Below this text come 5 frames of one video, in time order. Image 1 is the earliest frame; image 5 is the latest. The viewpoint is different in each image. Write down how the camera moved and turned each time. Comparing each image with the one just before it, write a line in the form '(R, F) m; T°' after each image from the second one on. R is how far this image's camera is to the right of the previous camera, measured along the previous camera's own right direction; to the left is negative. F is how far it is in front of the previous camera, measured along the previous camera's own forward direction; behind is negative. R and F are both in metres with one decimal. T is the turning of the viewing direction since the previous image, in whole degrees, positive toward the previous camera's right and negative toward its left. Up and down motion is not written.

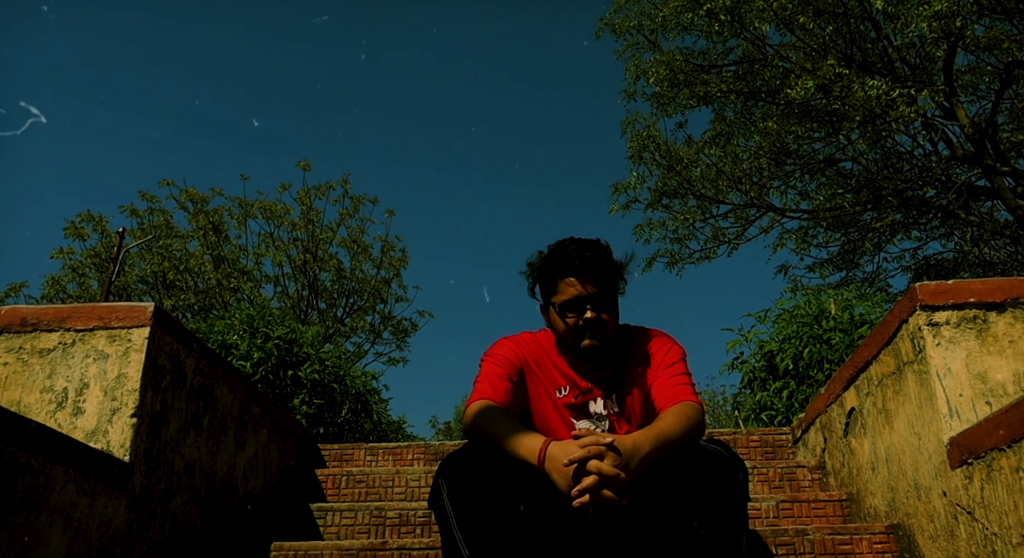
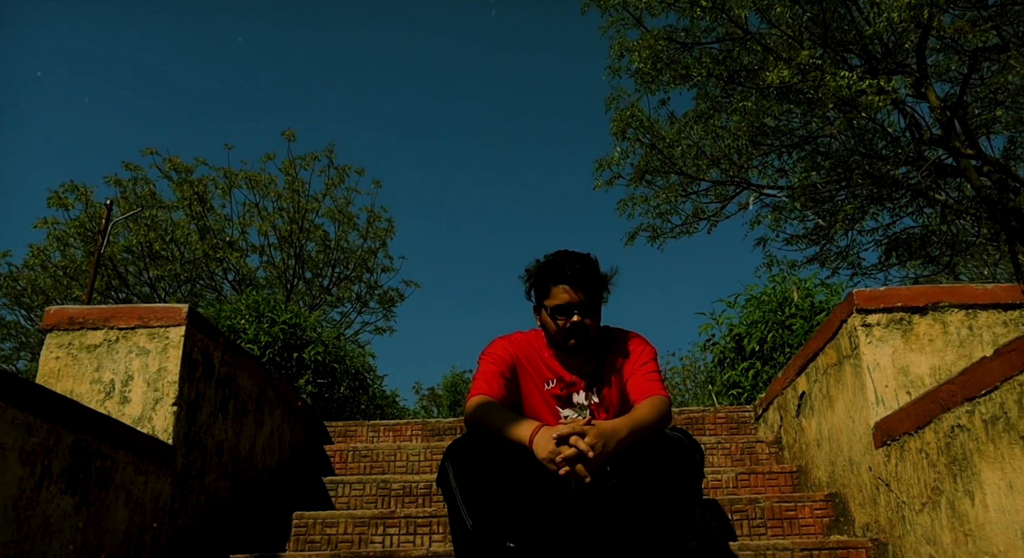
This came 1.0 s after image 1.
(0.0, -0.4) m; +1°
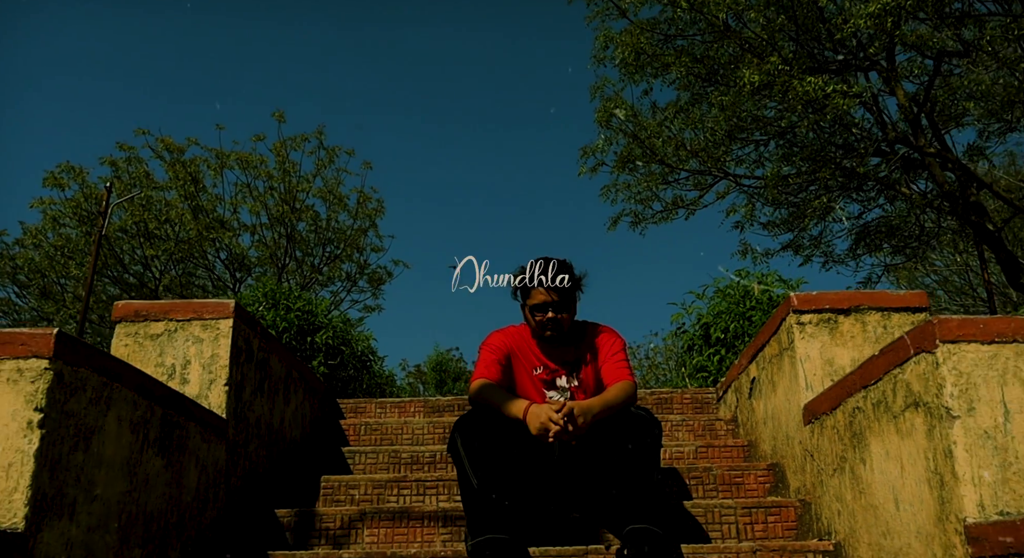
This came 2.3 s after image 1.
(-0.1, -0.7) m; +1°
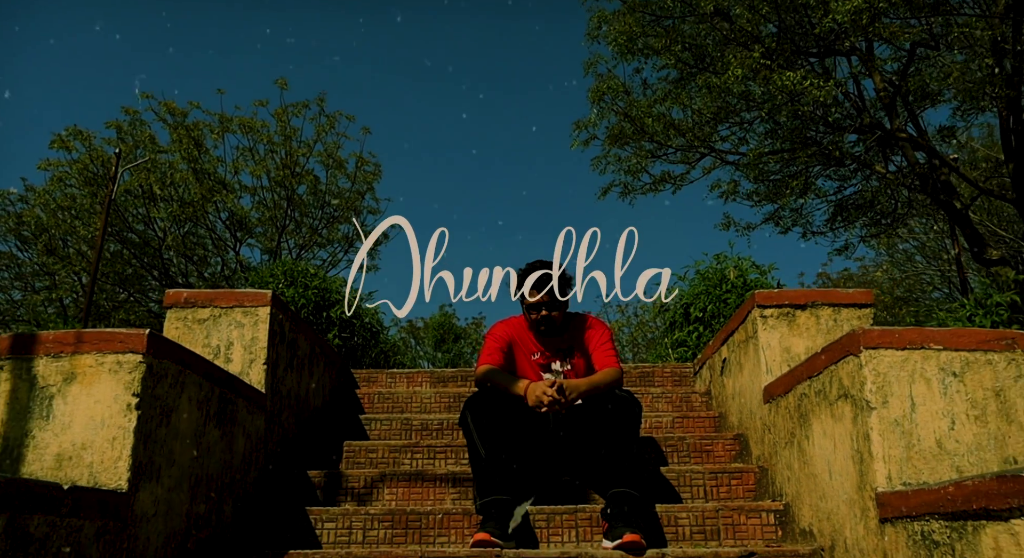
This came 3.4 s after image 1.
(-0.1, -0.6) m; +1°
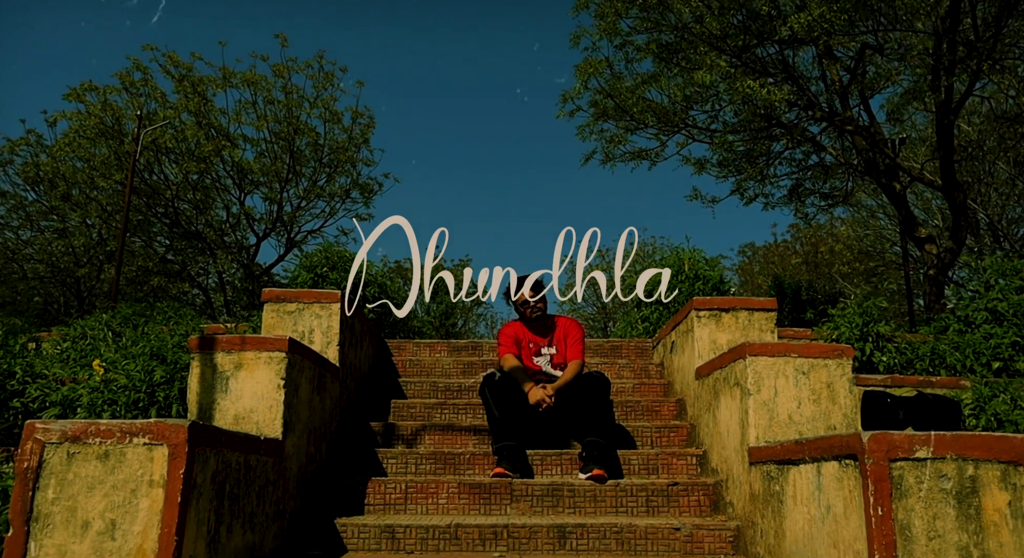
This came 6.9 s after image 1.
(-0.2, -1.8) m; +1°
